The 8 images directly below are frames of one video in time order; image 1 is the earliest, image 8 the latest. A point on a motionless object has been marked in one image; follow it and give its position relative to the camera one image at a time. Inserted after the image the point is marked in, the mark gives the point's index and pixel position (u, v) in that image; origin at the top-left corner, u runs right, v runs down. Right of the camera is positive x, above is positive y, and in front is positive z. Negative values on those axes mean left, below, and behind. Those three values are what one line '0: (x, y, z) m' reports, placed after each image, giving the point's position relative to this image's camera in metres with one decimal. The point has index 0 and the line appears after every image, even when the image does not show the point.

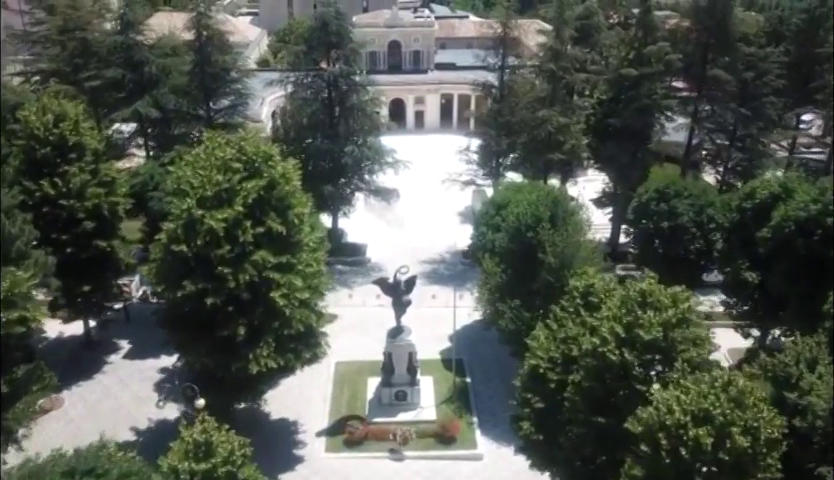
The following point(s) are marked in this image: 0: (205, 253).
0: (-6.4, -0.4, +19.7) m
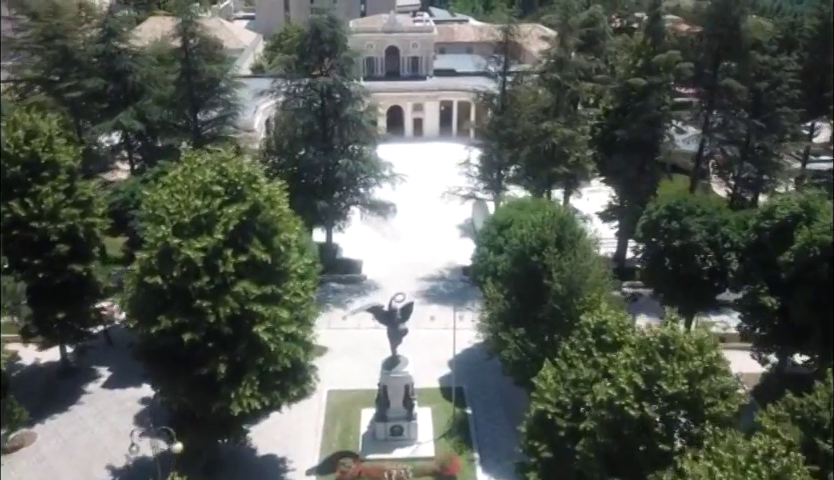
0: (-6.5, -1.3, +18.1) m
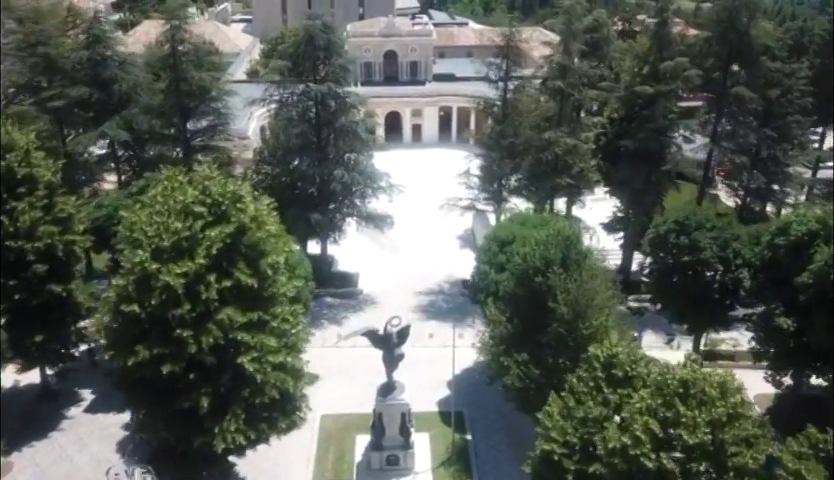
0: (-6.6, -1.9, +16.9) m
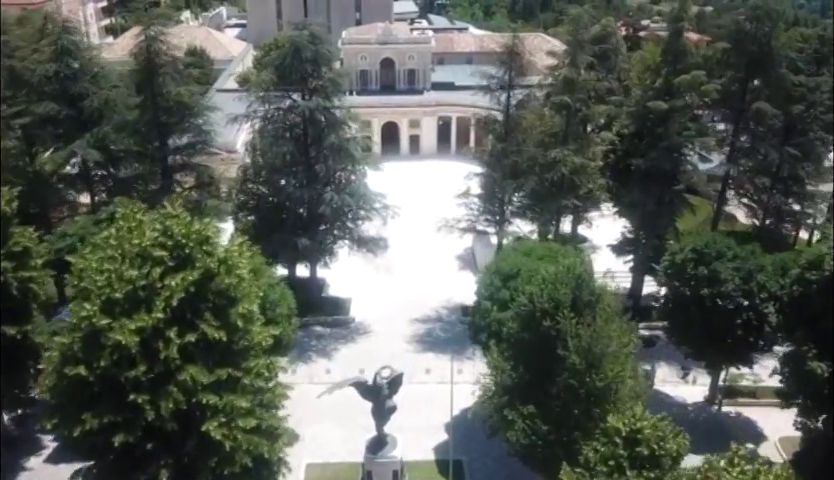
0: (-6.8, -3.0, +14.6) m
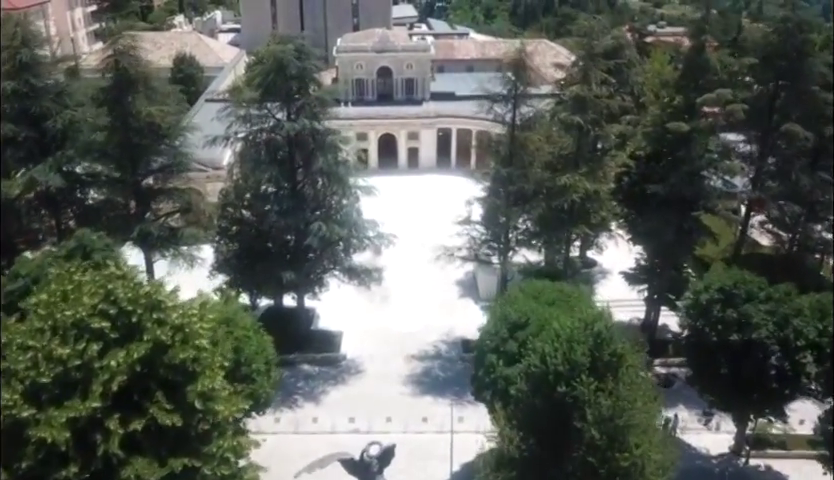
0: (-7.0, -4.3, +12.1) m
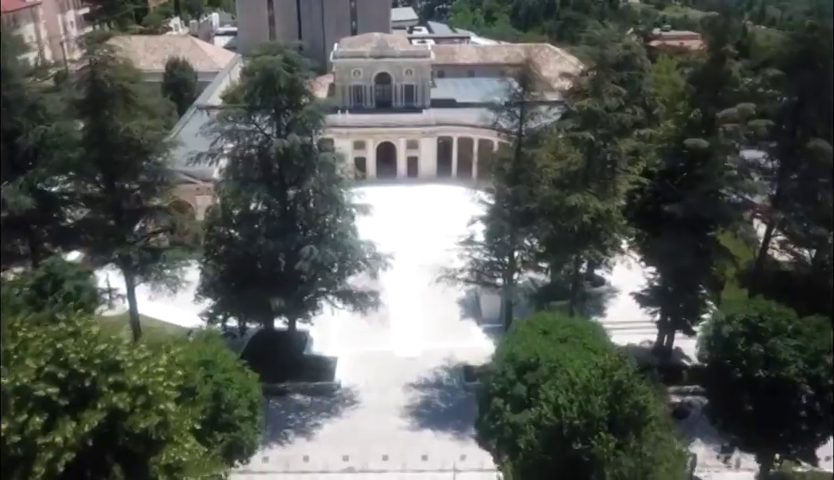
0: (-7.0, -5.2, +10.3) m
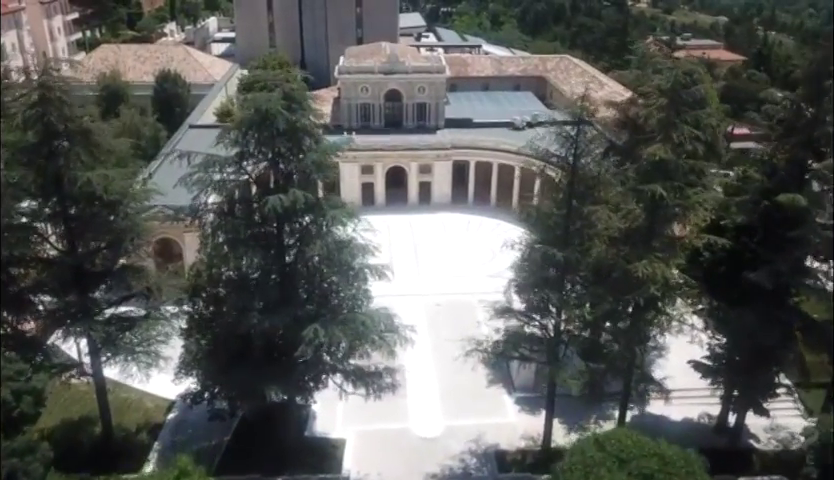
0: (-6.2, -7.4, +5.7) m
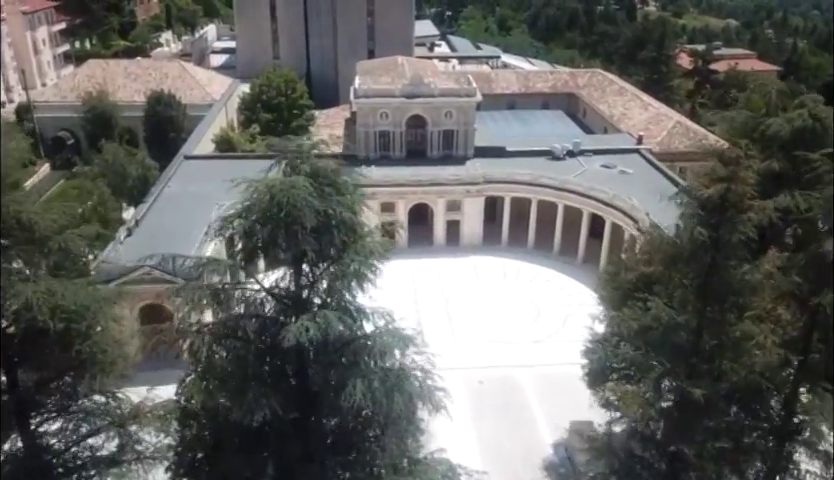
0: (-4.5, -10.3, 0.0) m
